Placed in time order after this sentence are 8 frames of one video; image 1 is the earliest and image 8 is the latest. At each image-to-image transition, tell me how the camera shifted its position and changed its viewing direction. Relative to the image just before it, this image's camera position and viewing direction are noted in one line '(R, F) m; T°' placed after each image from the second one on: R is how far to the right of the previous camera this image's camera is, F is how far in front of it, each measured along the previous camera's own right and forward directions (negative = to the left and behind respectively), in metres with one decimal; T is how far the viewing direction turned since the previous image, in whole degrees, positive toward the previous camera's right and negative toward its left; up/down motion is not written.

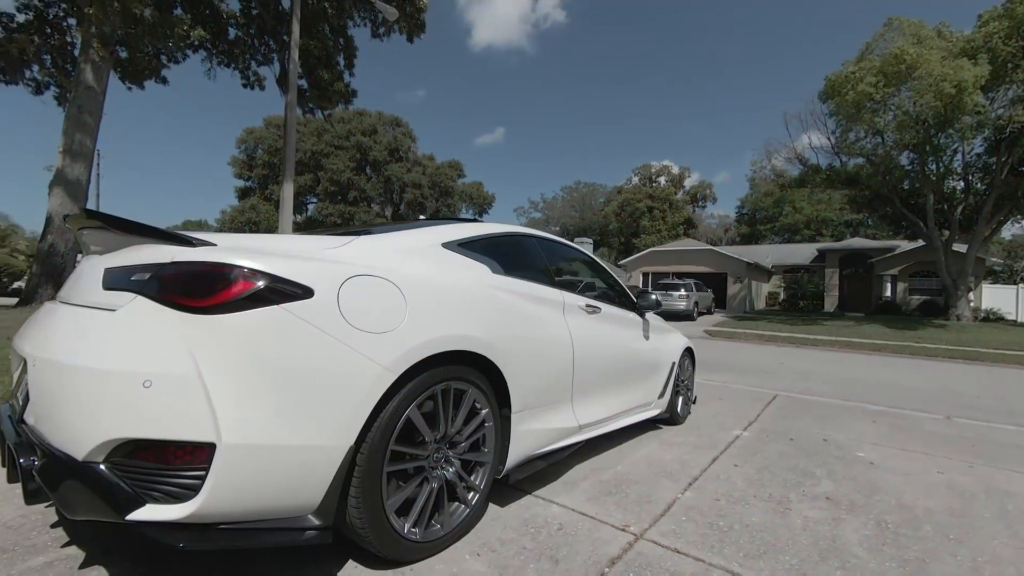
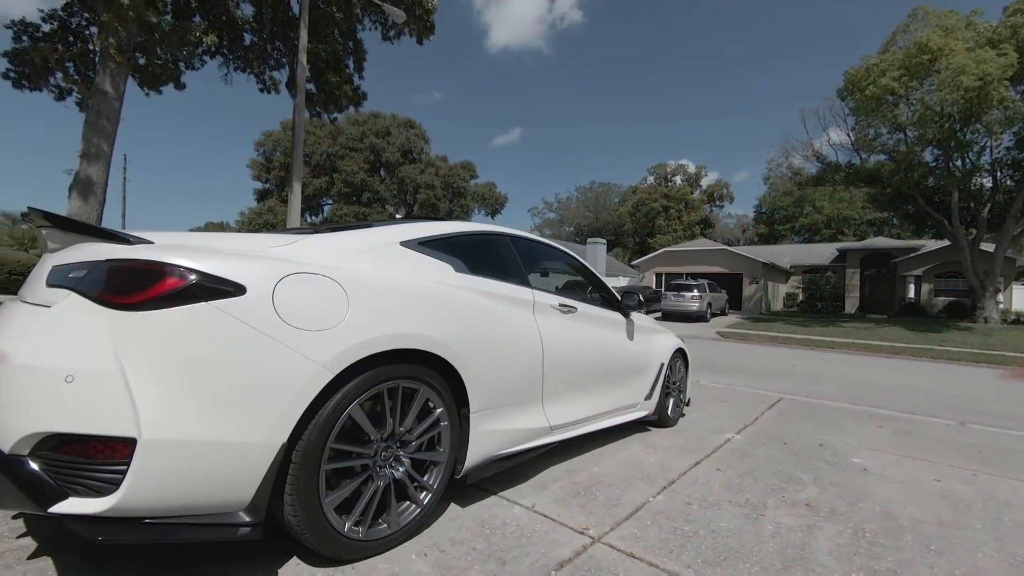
(+0.3, 0.0) m; -2°
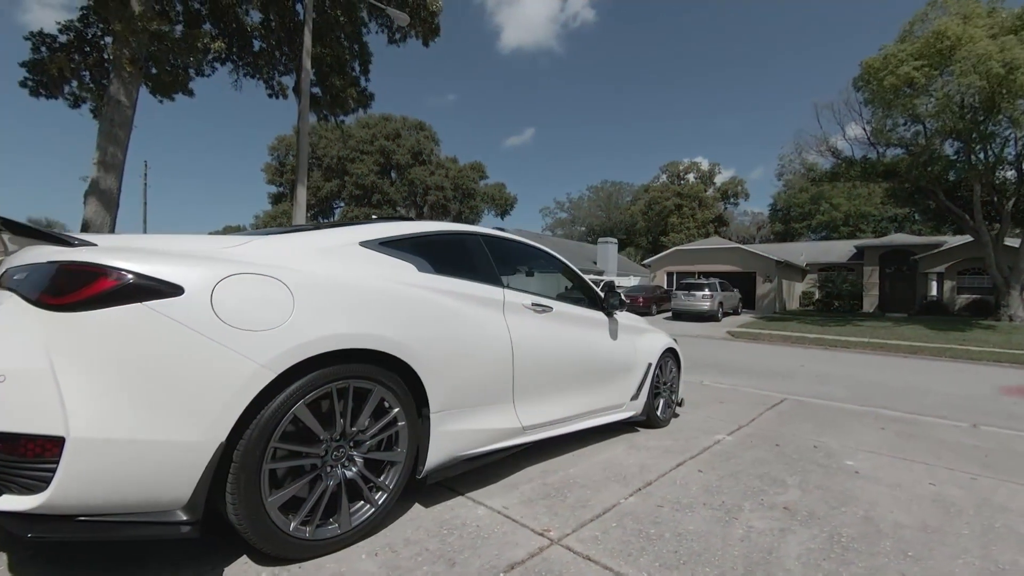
(+0.3, 0.0) m; -2°
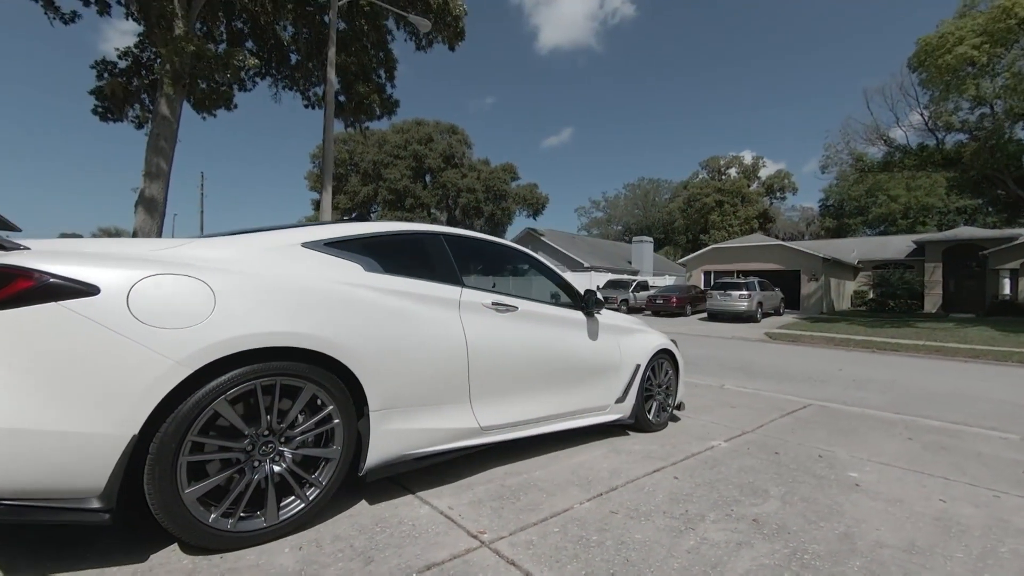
(+0.6, +0.1) m; -5°
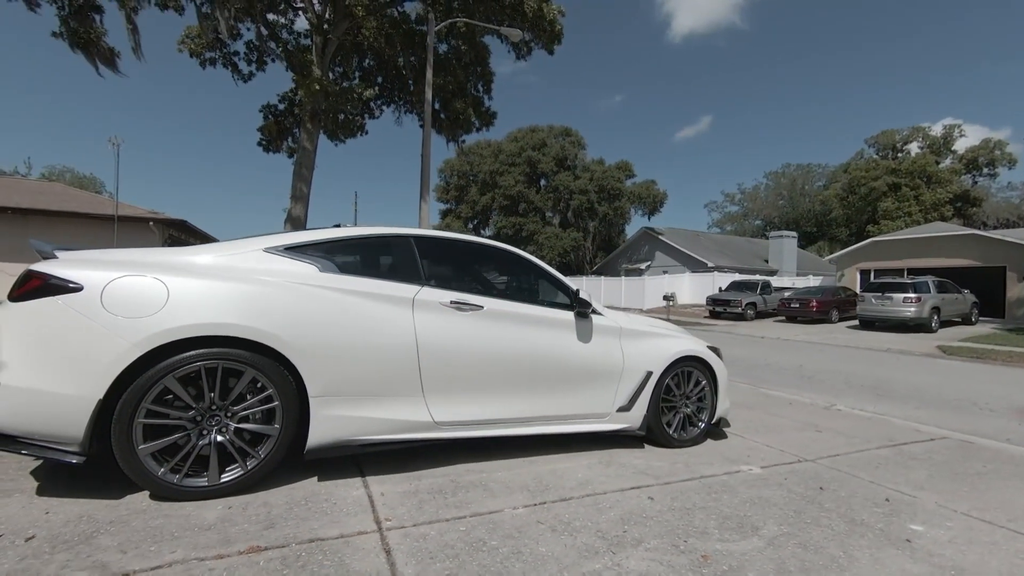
(+1.3, +0.2) m; -16°
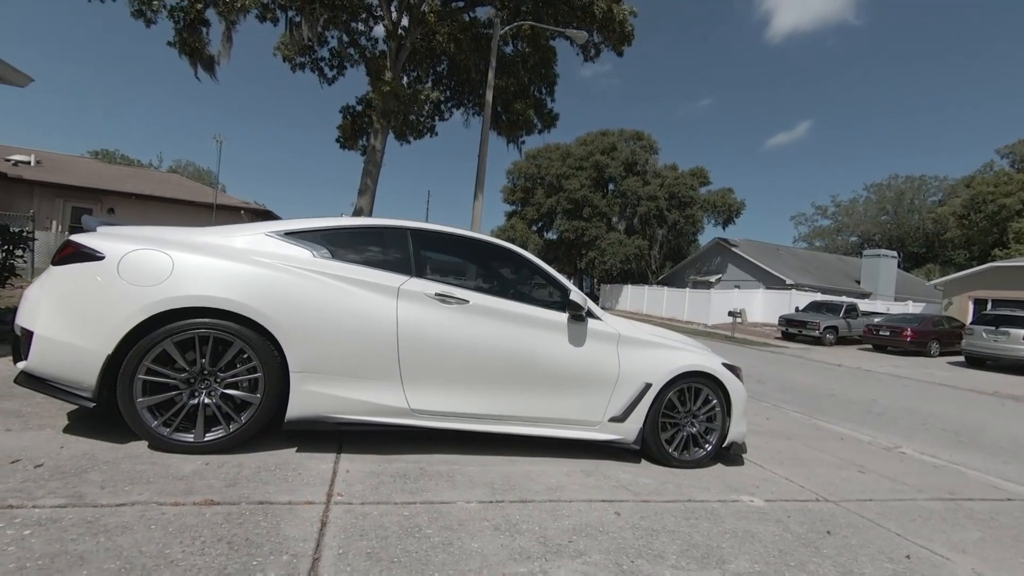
(+0.6, +0.1) m; -9°
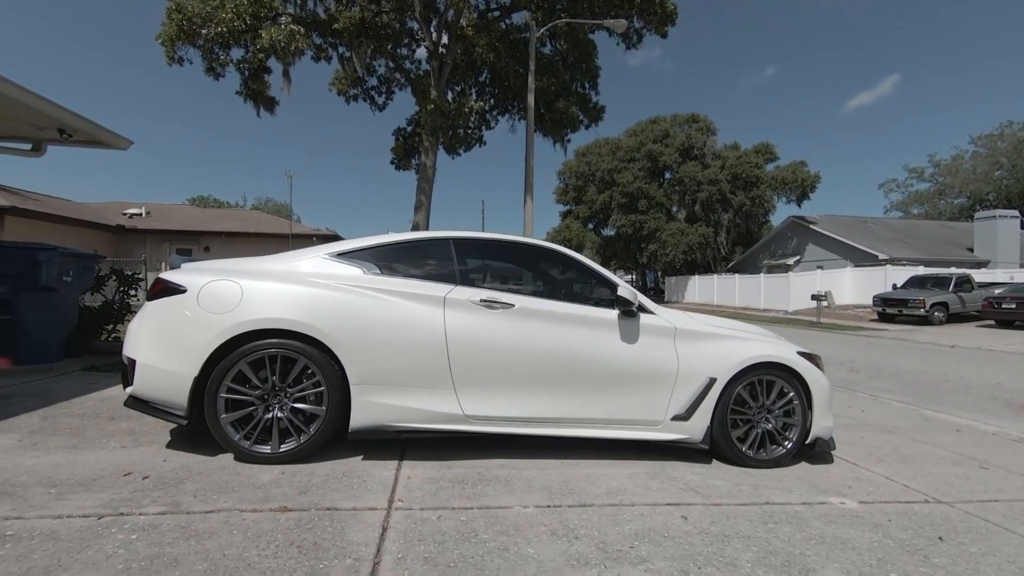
(+0.1, 0.0) m; -8°
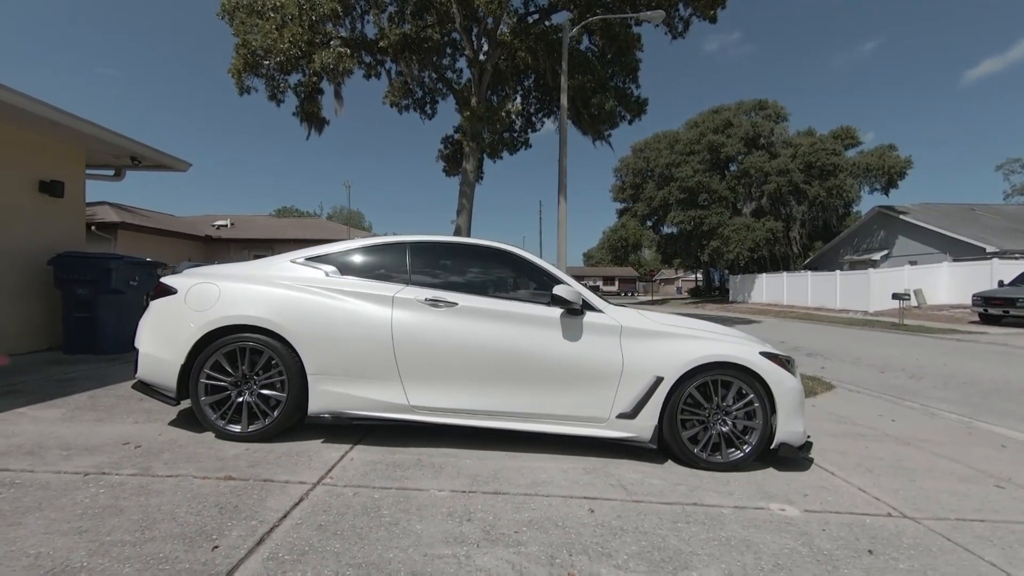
(+1.1, -0.1) m; -8°
